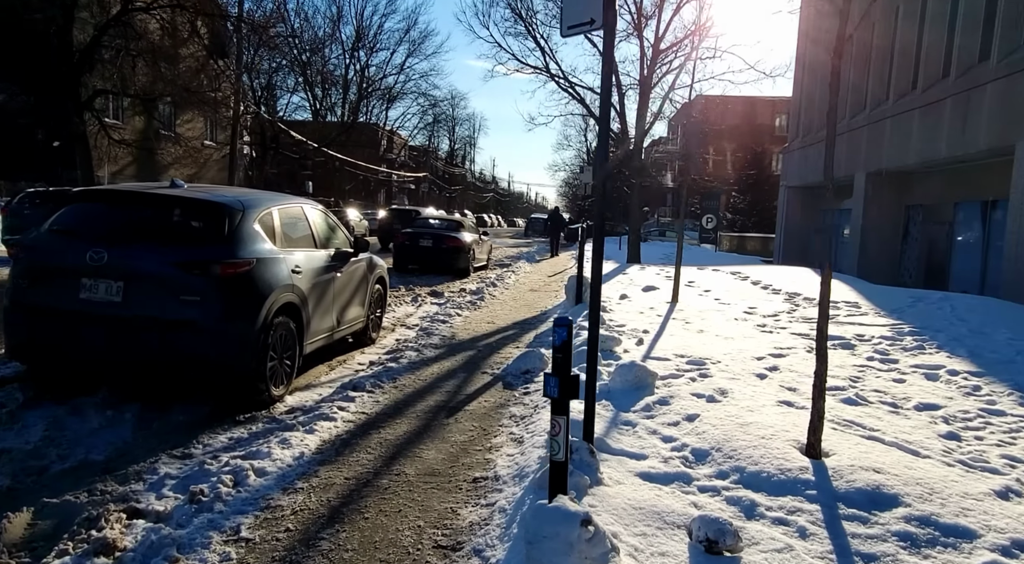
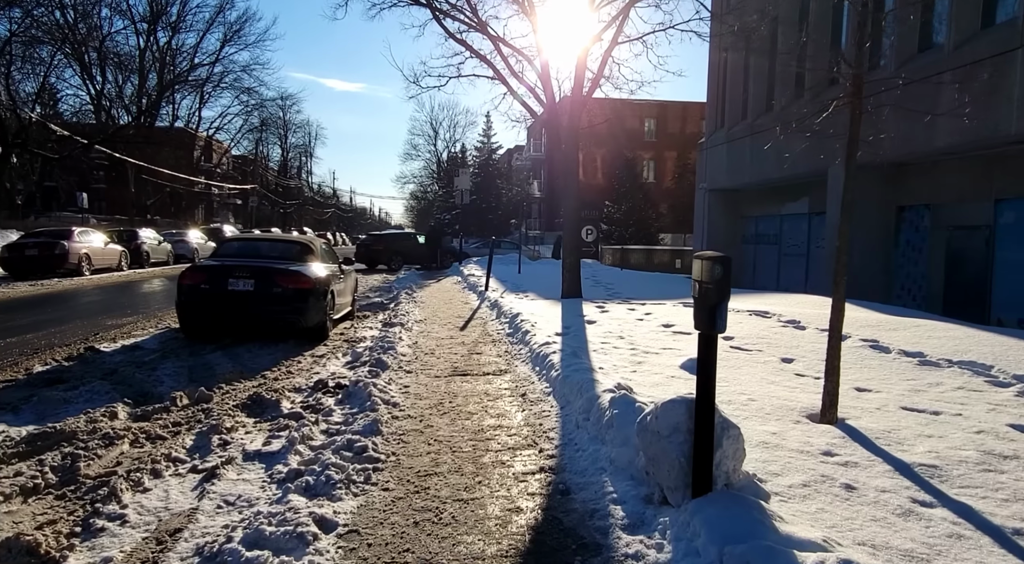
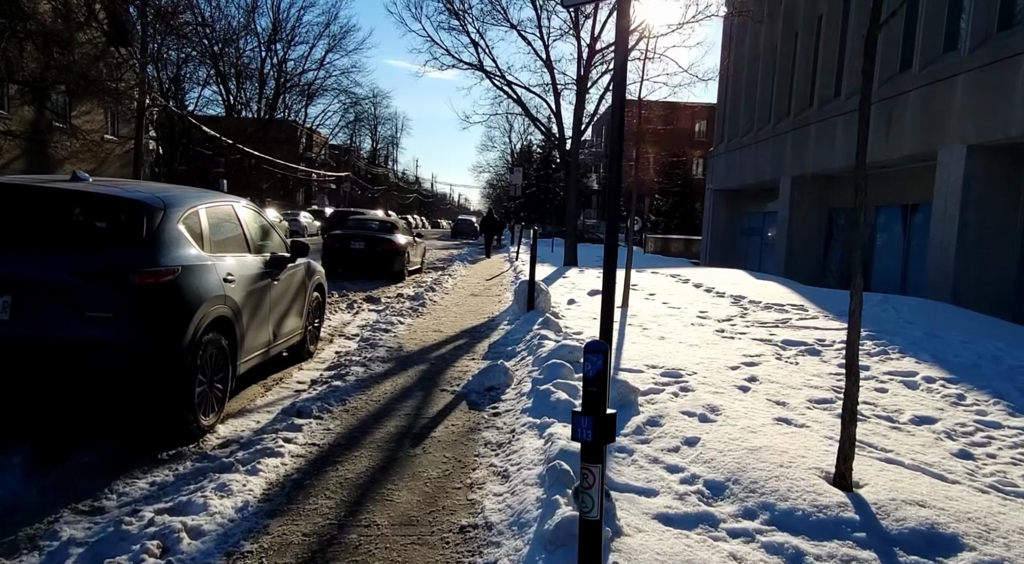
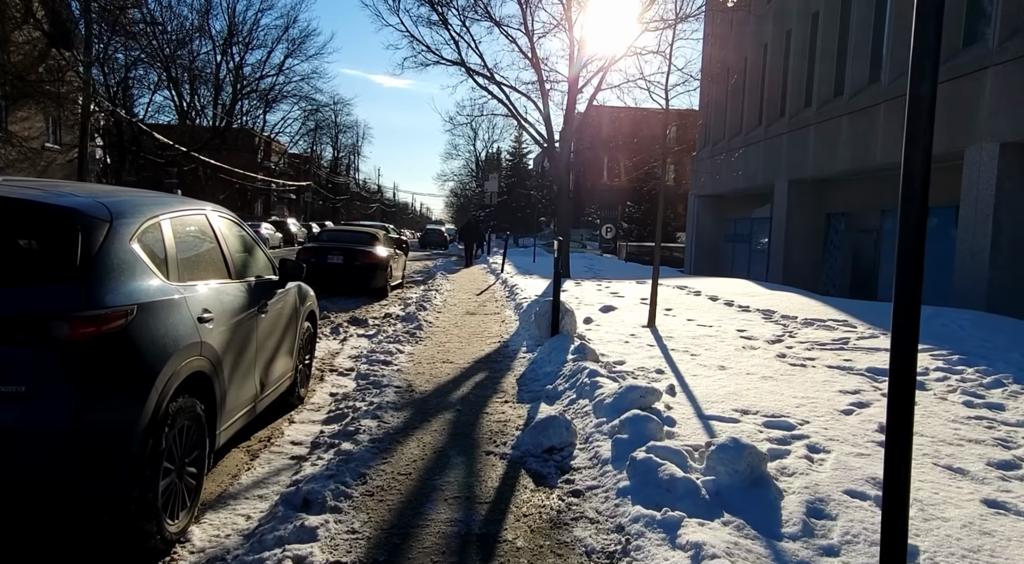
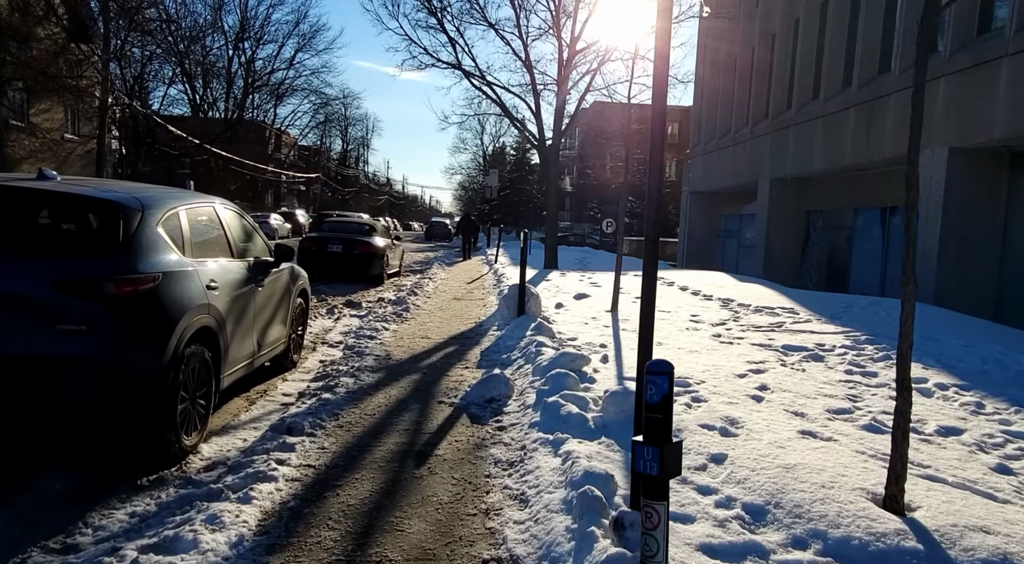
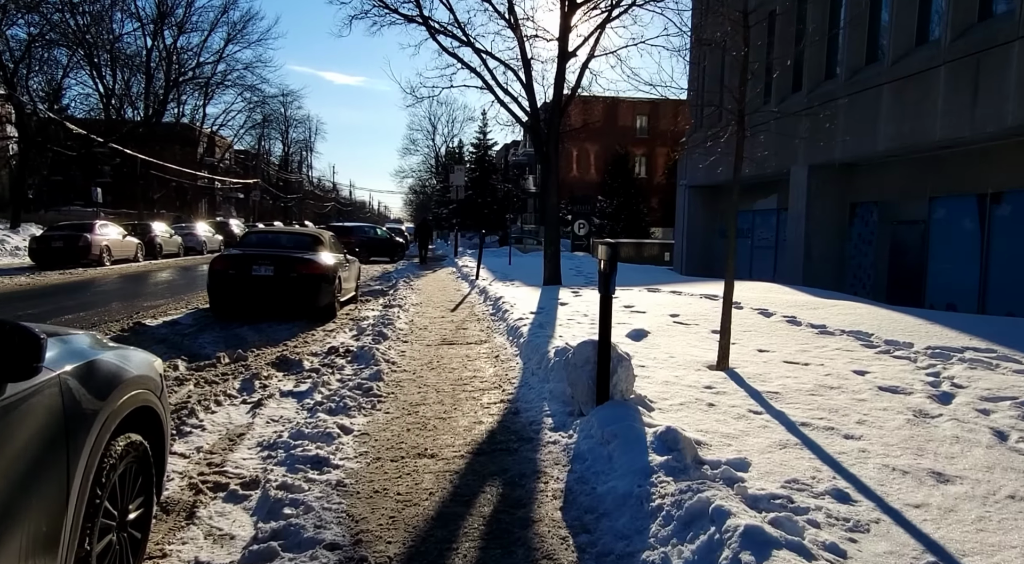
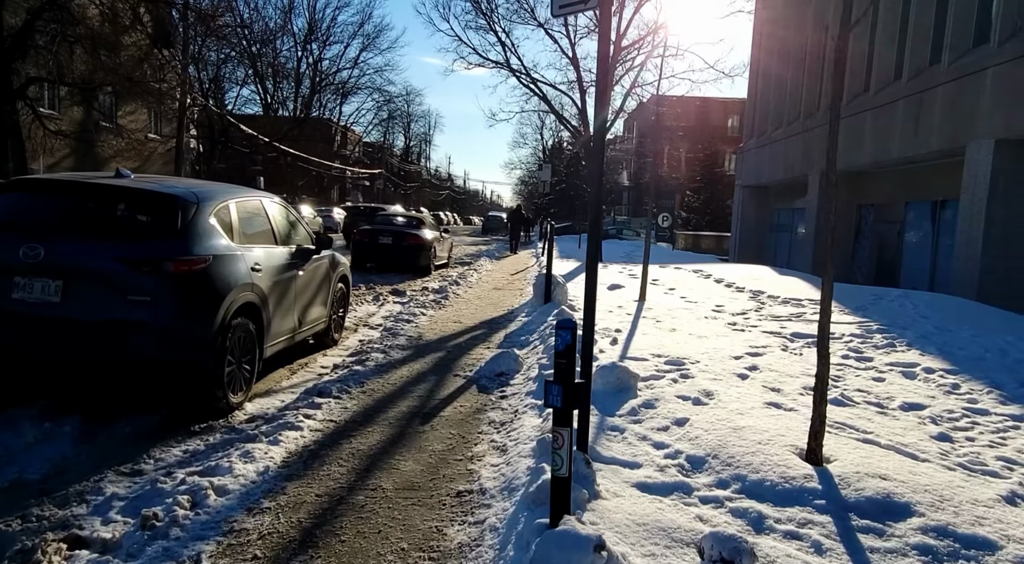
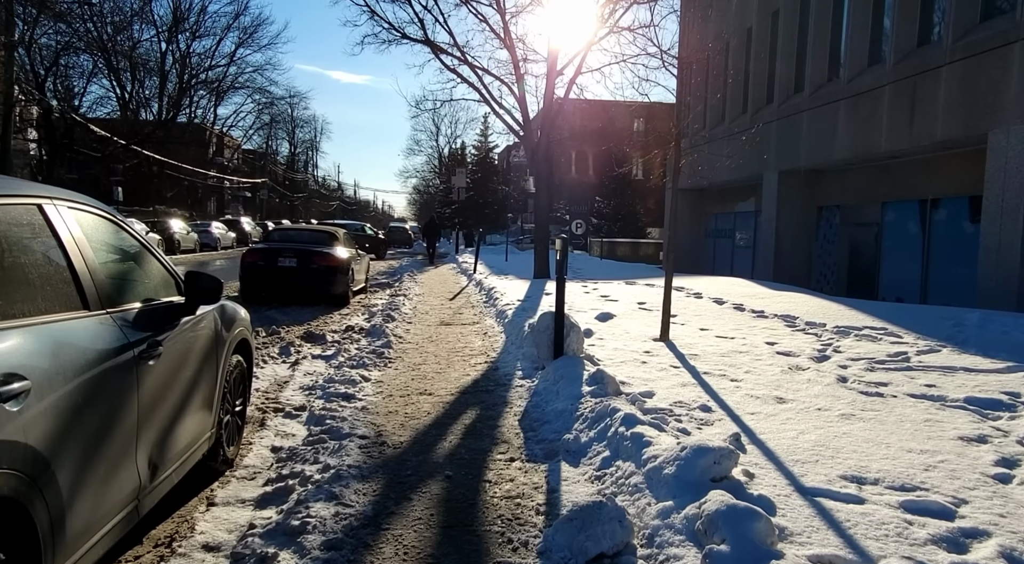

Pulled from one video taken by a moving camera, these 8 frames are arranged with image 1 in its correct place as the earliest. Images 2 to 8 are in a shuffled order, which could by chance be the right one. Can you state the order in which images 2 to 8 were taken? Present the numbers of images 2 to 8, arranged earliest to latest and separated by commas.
7, 3, 5, 4, 8, 6, 2
